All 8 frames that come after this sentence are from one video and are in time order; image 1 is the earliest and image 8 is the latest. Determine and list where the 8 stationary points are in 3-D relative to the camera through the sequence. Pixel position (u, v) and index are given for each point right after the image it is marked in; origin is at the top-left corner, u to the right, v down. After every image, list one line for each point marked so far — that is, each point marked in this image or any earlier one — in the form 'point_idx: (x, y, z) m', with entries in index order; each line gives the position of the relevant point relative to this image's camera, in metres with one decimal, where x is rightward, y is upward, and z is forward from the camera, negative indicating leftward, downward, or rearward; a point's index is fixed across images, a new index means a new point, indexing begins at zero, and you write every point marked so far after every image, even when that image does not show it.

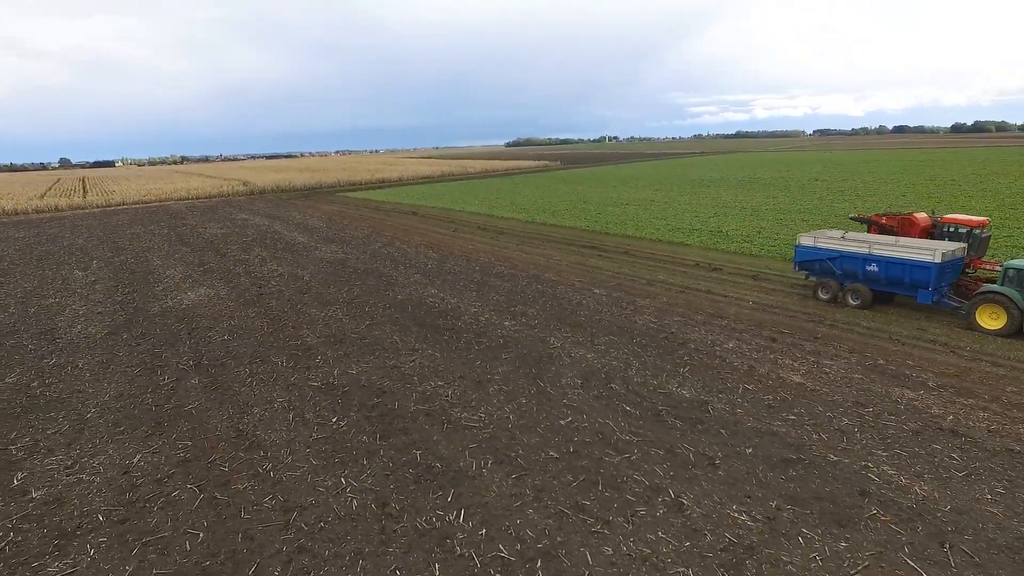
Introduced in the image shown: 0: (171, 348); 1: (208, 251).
0: (-3.1, -0.6, +5.7) m
1: (-5.5, +0.7, +11.4) m
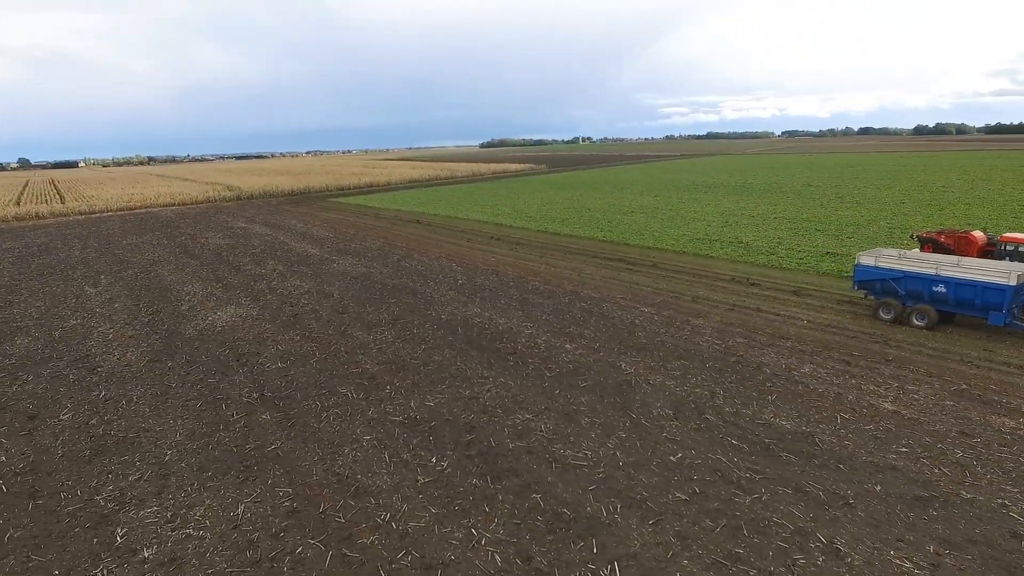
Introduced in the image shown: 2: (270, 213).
0: (-2.5, -0.8, +5.4) m
1: (-5.2, +0.4, +11.1) m
2: (-7.8, +2.4, +20.0) m
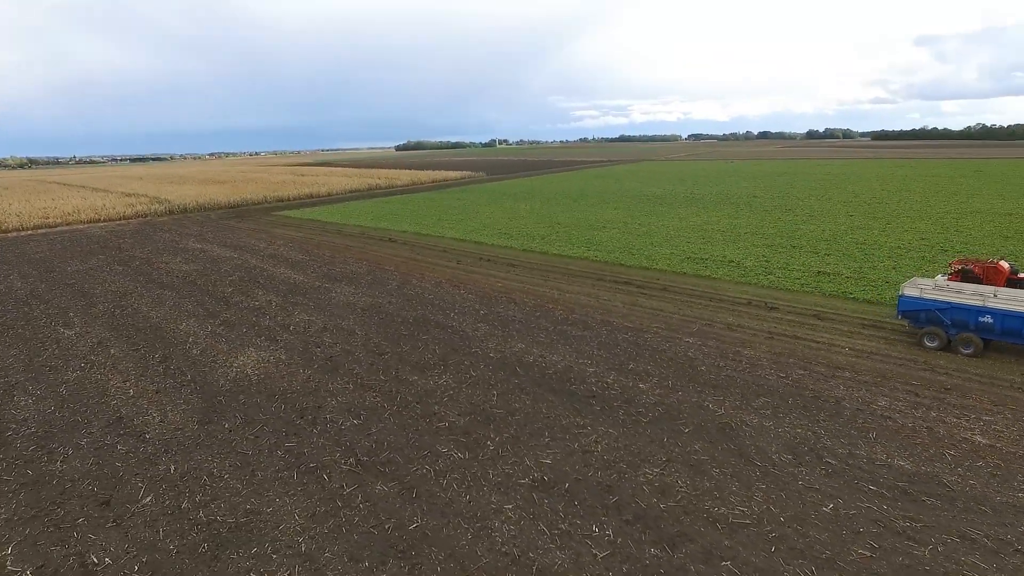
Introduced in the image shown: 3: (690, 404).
0: (-1.7, -1.2, +5.1) m
1: (-5.1, -0.1, +10.3) m
2: (-8.9, +1.7, +18.8) m
3: (+1.6, -1.0, +5.5) m
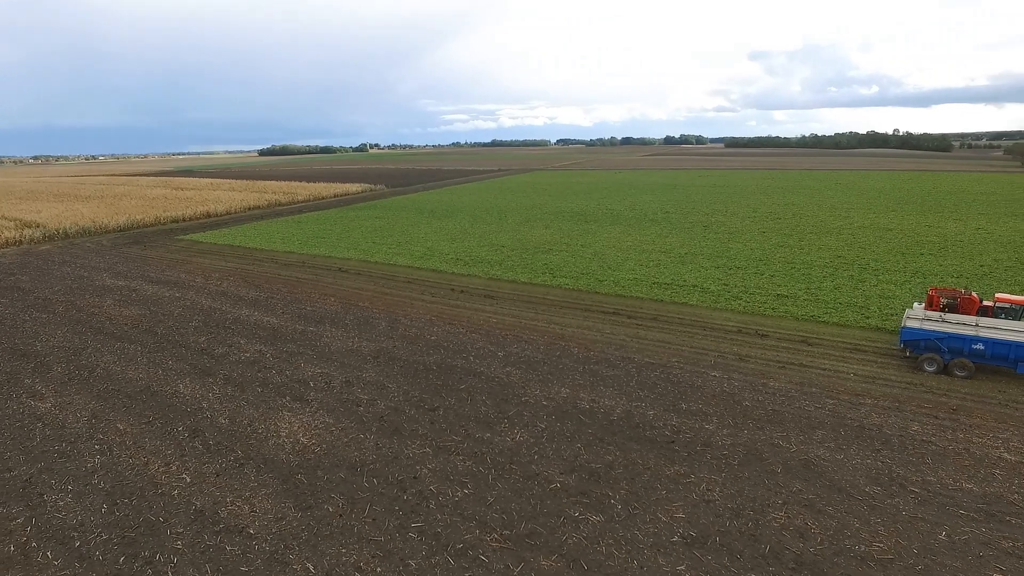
0: (-0.7, -1.8, +5.0) m
1: (-5.1, -0.9, +9.5) m
2: (-10.5, +0.7, +17.0) m
3: (+2.5, -1.5, +6.1) m
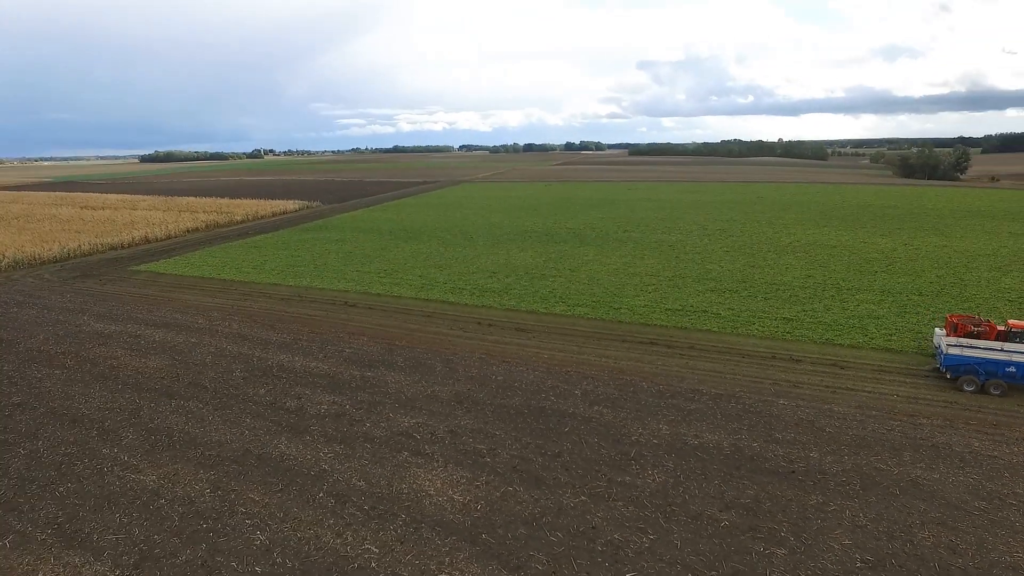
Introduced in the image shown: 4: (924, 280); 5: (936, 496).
0: (+1.1, -2.4, +5.5) m
1: (-4.0, -1.7, +9.2) m
2: (-10.6, -0.3, +15.9) m
3: (+4.0, -2.0, +7.0) m
4: (+10.5, +0.2, +15.8) m
5: (+4.4, -2.1, +6.4) m
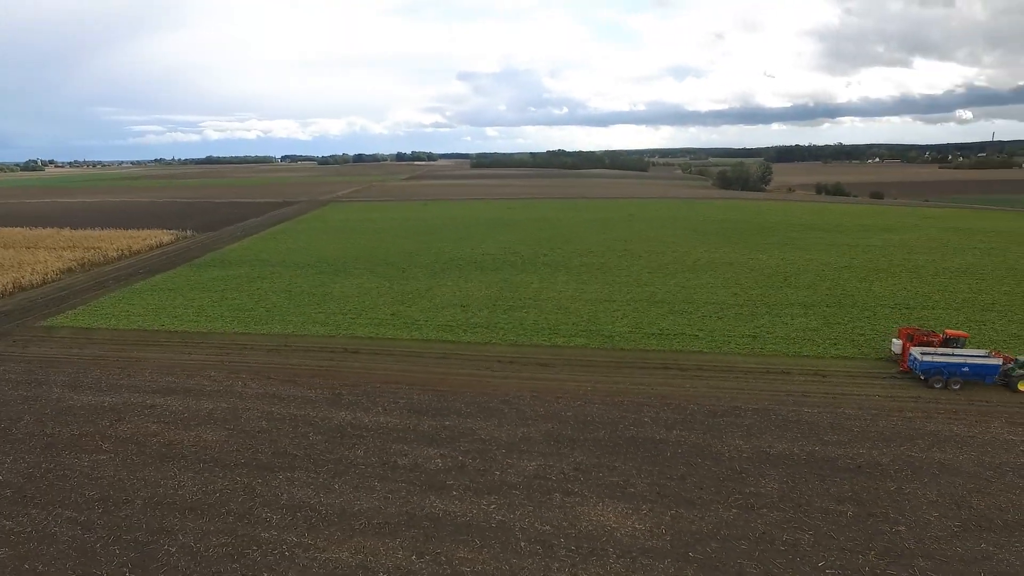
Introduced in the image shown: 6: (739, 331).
0: (+3.5, -3.1, +7.1) m
1: (-2.4, -2.7, +9.4) m
2: (-10.6, -1.8, +14.1) m
3: (+5.9, -2.5, +9.4) m
4: (+9.7, -0.2, +19.6) m
5: (+6.4, -2.6, +8.9) m
6: (+5.7, -1.1, +15.8) m
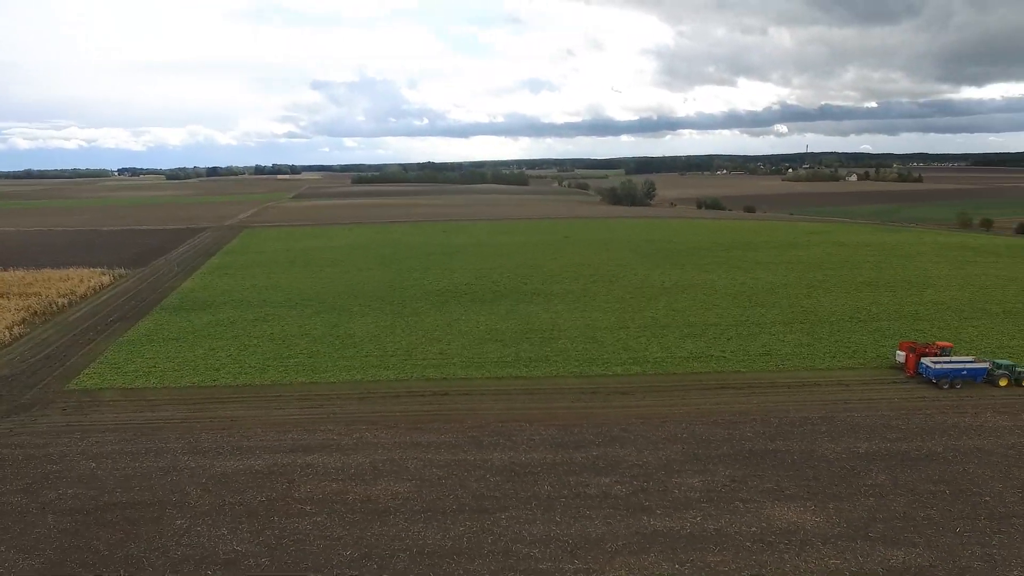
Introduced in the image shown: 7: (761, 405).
0: (+7.0, -3.8, +9.9) m
1: (+0.7, -3.7, +10.9) m
2: (-8.3, -3.3, +13.8) m
3: (+8.8, -3.2, +12.6) m
4: (+10.4, -0.8, +23.4) m
5: (+9.4, -3.2, +12.2) m
6: (+7.3, -1.9, +18.9) m
7: (+5.9, -2.8, +14.8) m
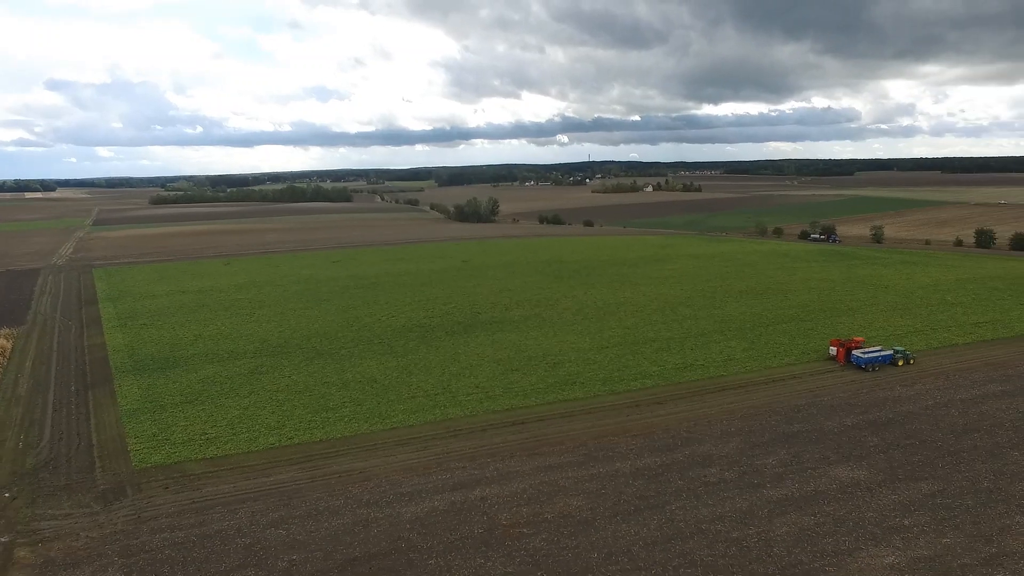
0: (+10.5, -4.3, +15.4) m
1: (+4.2, -4.7, +14.5) m
2: (-5.2, -5.0, +14.5) m
3: (+11.4, -3.7, +18.6) m
4: (+9.4, -1.5, +29.3) m
5: (+12.1, -3.7, +18.4) m
6: (+7.9, -2.6, +24.1) m
7: (+7.9, -3.5, +19.8) m
